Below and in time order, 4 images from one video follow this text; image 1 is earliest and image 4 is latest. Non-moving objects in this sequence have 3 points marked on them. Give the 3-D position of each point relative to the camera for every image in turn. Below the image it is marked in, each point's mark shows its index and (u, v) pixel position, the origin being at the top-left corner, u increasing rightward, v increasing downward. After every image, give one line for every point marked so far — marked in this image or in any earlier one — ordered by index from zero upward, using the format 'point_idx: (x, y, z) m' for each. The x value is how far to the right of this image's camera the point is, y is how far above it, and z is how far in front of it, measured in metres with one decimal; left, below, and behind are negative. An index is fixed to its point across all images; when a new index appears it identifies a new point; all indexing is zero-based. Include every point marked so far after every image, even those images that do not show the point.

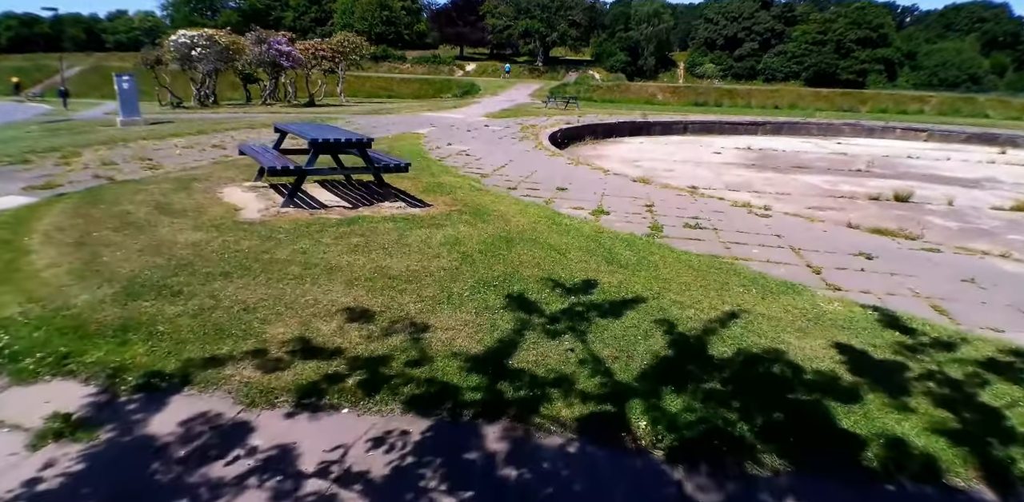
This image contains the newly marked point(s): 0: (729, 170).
0: (+6.0, +2.3, +16.0) m
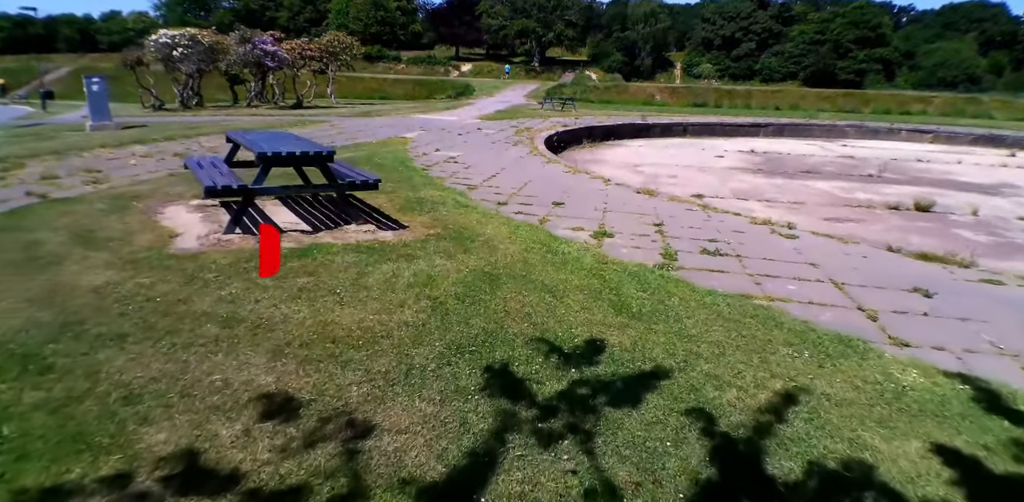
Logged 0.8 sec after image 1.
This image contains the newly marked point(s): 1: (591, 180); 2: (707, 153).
0: (+5.8, +2.0, +15.2) m
1: (+1.2, +1.1, +8.9) m
2: (+6.7, +3.4, +20.0) m
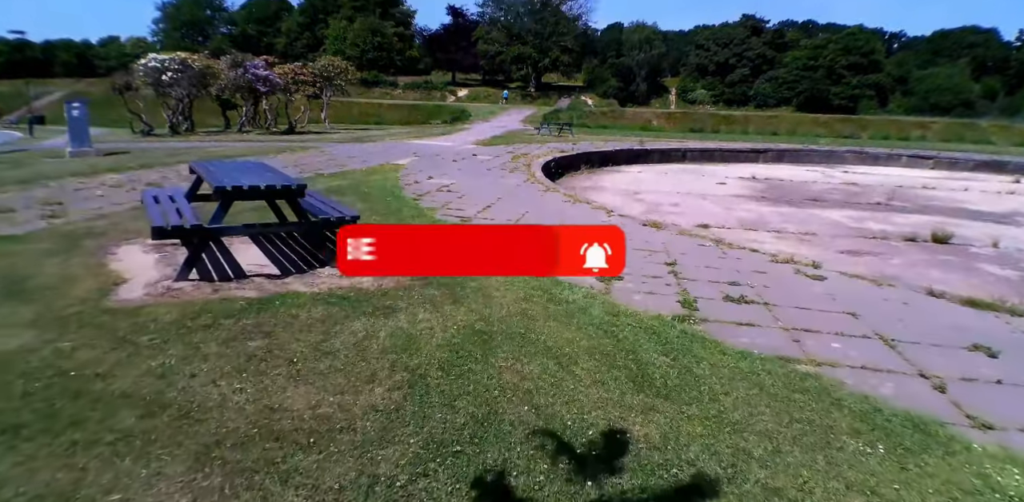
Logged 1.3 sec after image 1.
0: (+5.7, +1.2, +14.7) m
1: (+1.2, +0.6, +8.4) m
2: (+6.6, +2.5, +19.5) m
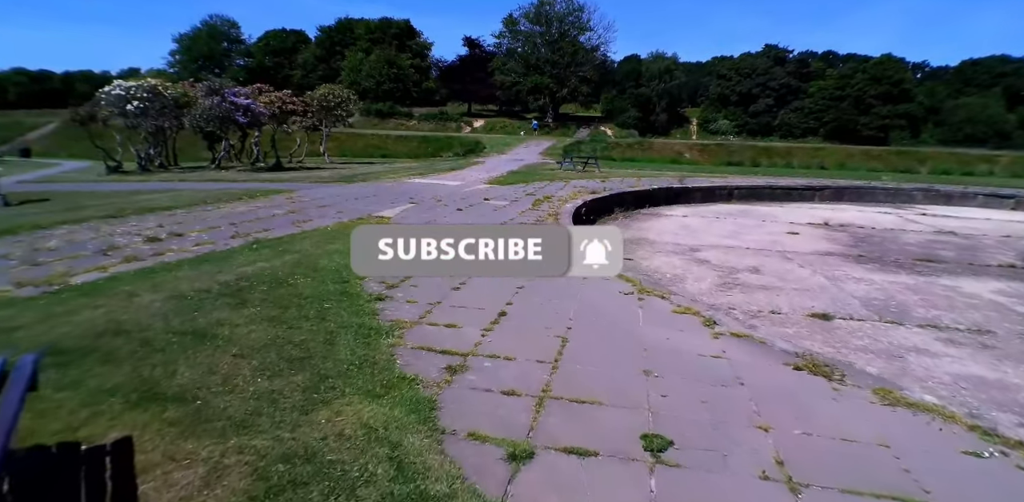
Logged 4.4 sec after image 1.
0: (+6.2, -0.3, +11.0) m
1: (+1.4, -0.6, +4.8) m
2: (+7.2, +0.7, +15.9) m
